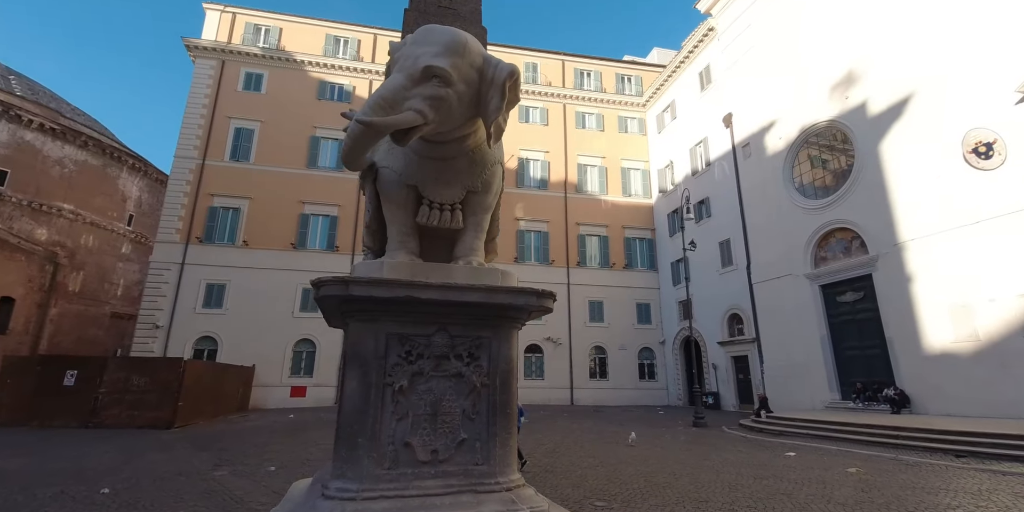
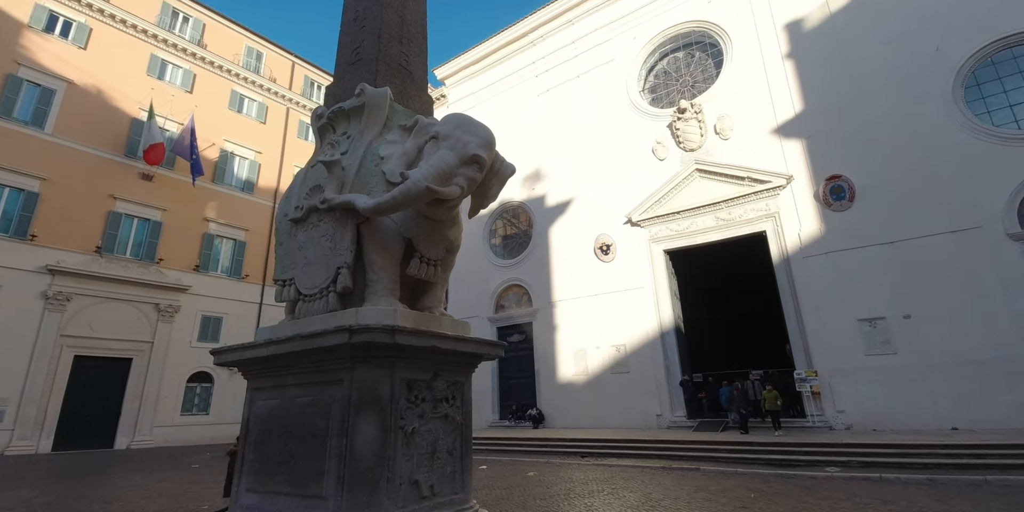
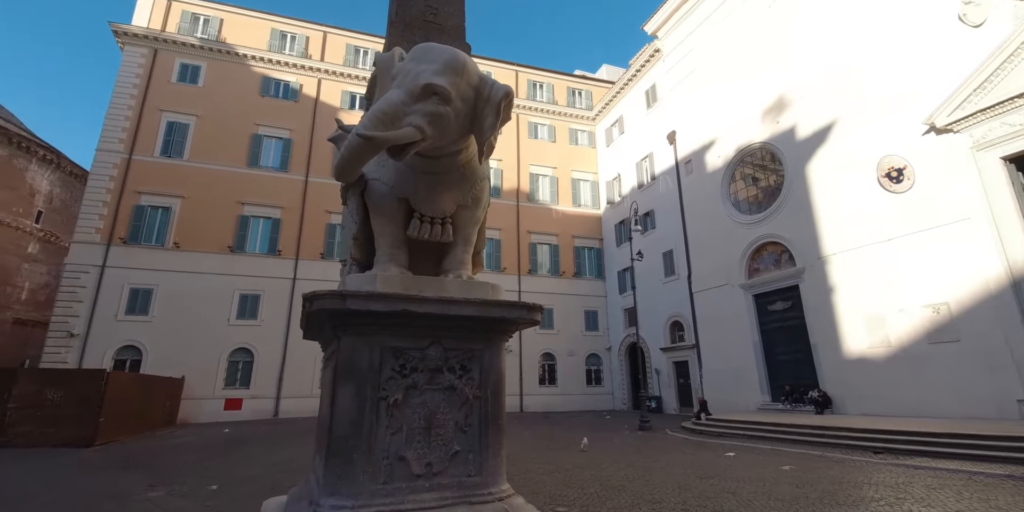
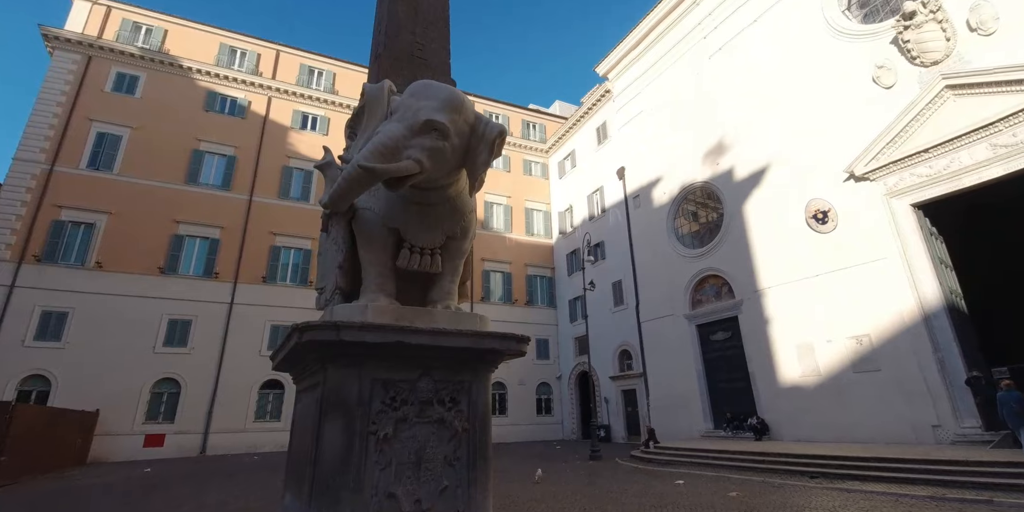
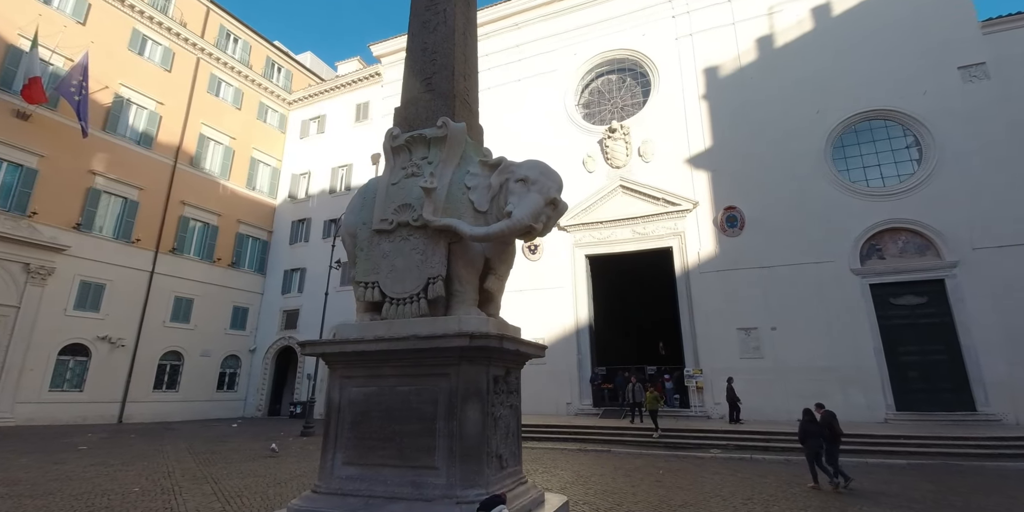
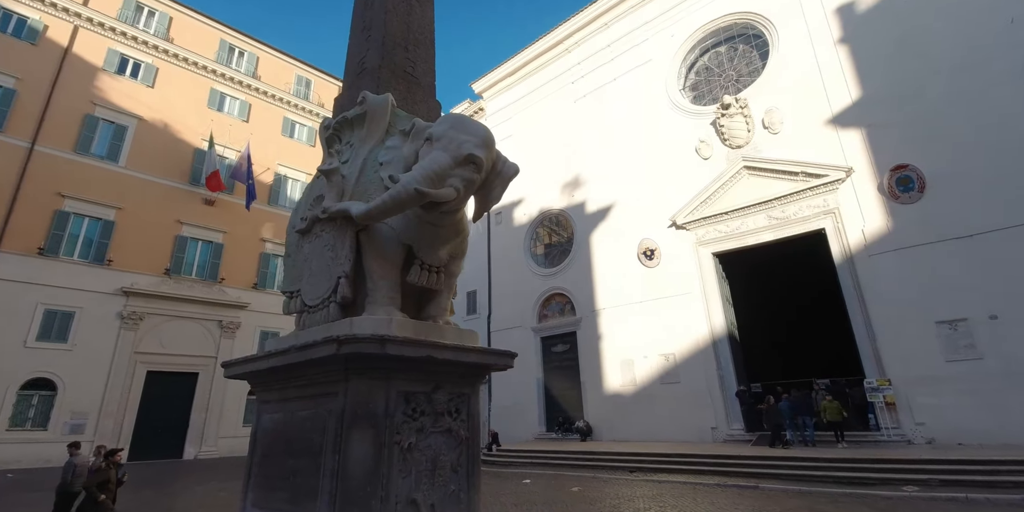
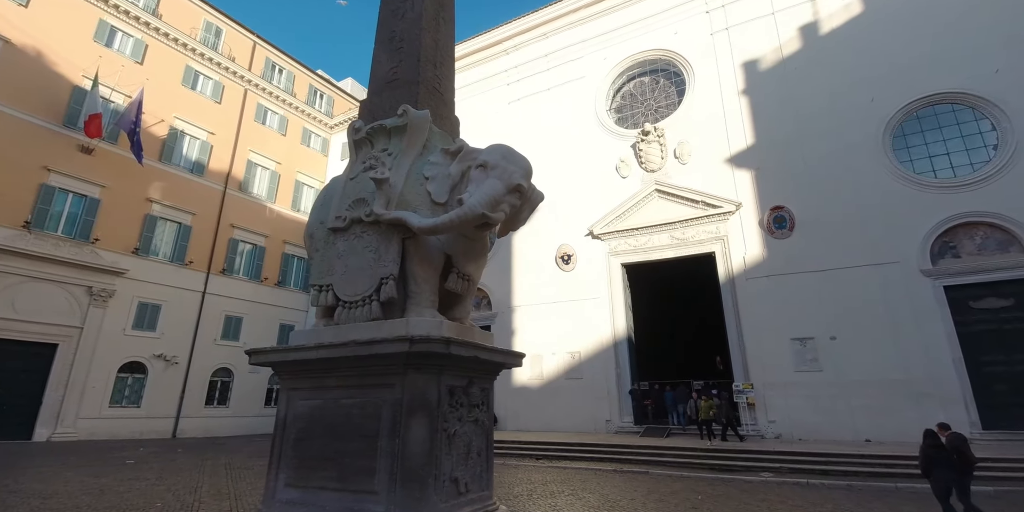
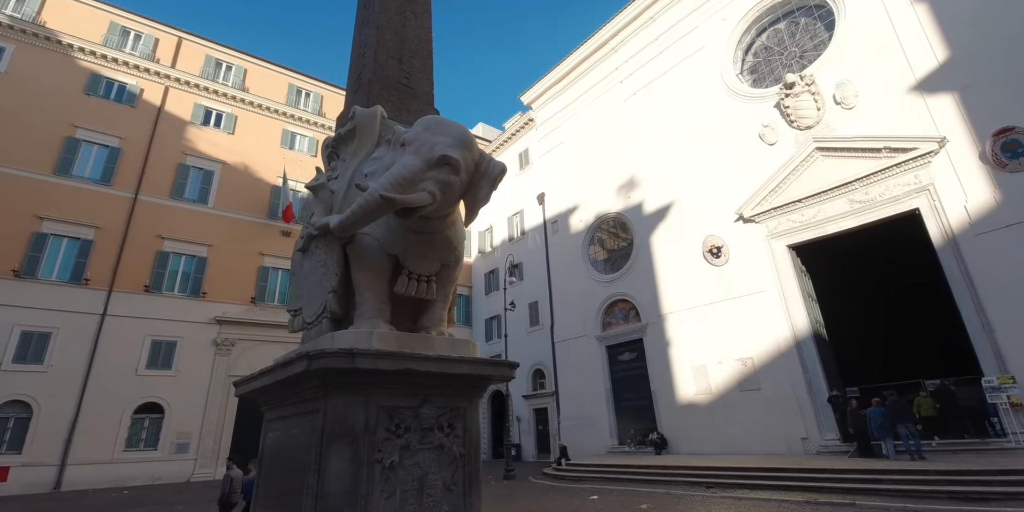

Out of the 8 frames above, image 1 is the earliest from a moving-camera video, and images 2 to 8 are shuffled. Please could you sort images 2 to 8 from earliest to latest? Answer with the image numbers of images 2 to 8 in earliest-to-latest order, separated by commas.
3, 4, 8, 6, 2, 7, 5
